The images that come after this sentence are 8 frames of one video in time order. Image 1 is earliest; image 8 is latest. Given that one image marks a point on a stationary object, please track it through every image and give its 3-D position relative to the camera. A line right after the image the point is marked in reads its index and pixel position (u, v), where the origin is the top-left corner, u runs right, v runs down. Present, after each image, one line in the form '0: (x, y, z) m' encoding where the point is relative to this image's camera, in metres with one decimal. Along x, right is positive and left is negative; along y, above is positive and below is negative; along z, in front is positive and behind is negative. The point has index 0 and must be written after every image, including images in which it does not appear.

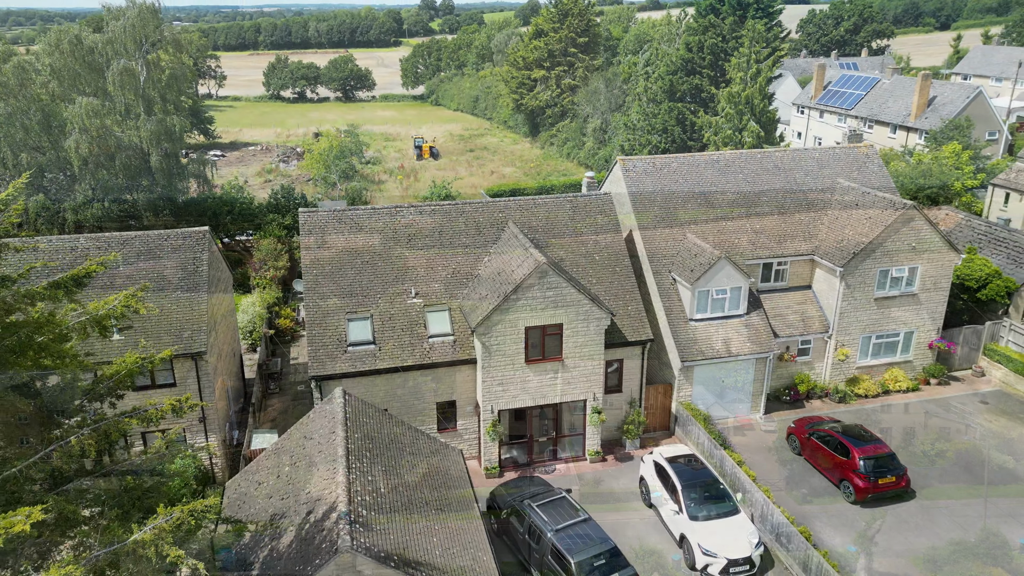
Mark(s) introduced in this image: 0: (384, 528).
0: (-2.7, -5.2, +15.8) m
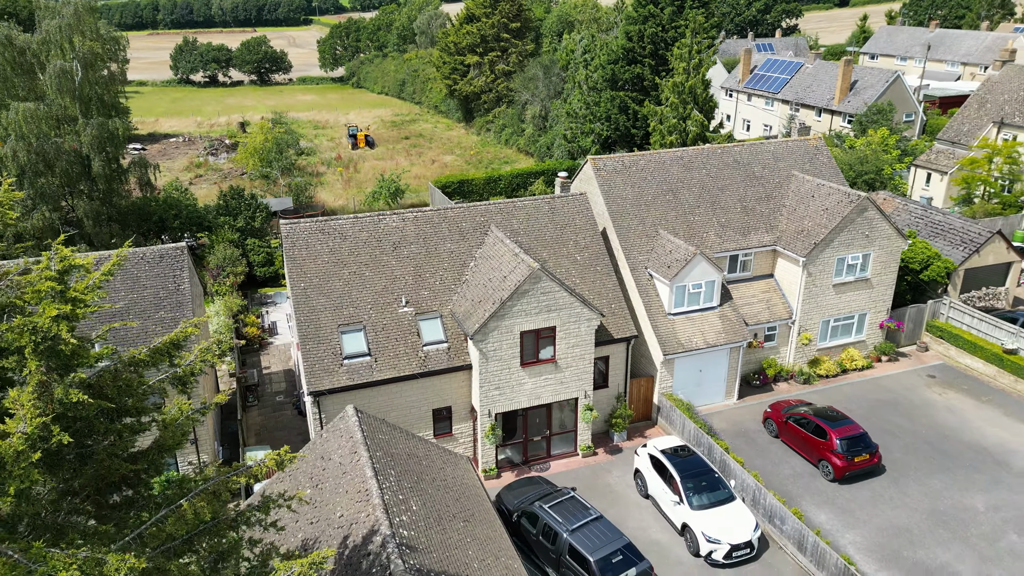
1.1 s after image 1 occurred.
0: (-1.9, -5.7, +16.1) m
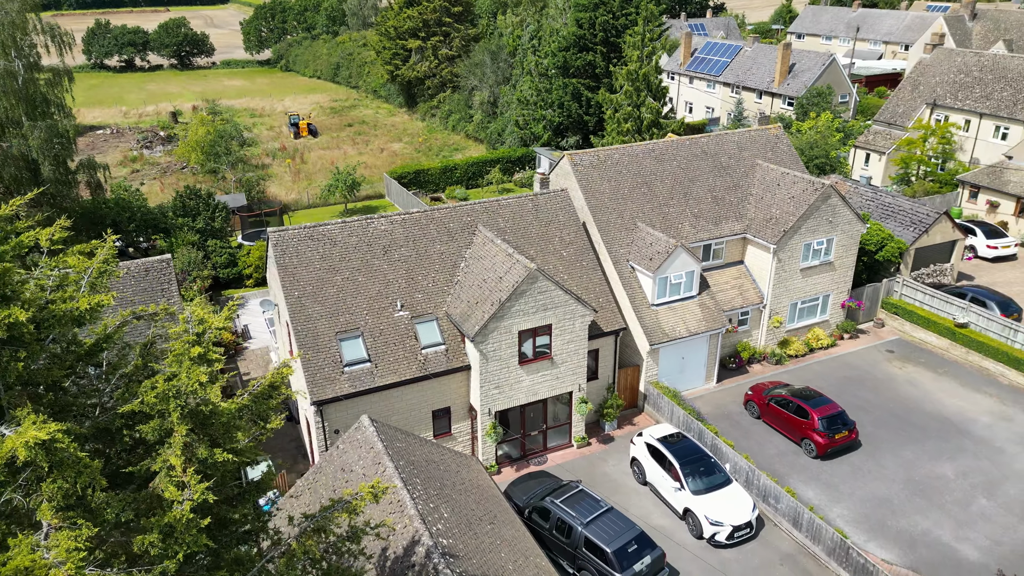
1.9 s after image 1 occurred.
0: (-1.0, -6.0, +16.6) m
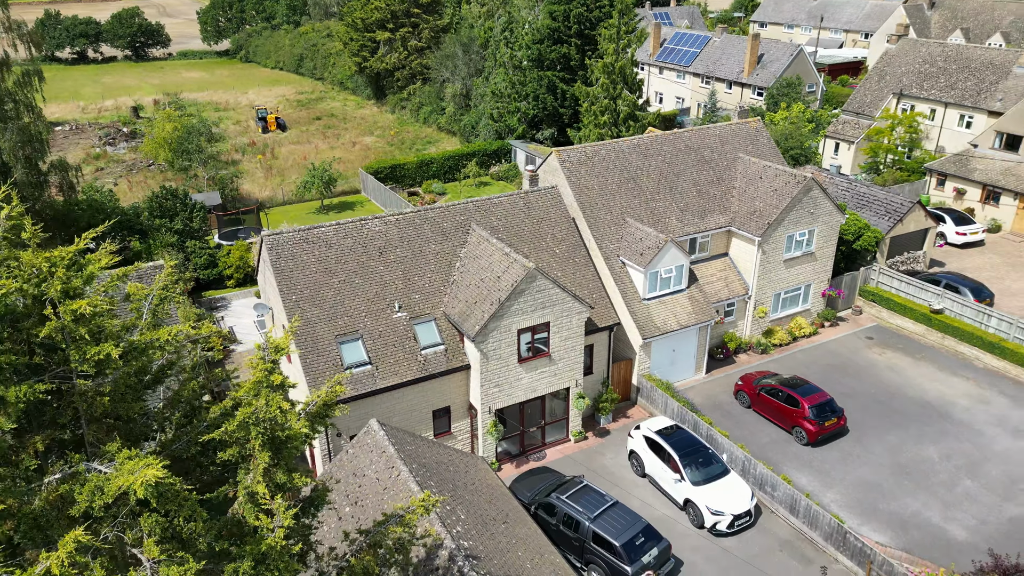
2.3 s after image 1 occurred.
0: (-0.6, -6.1, +16.8) m
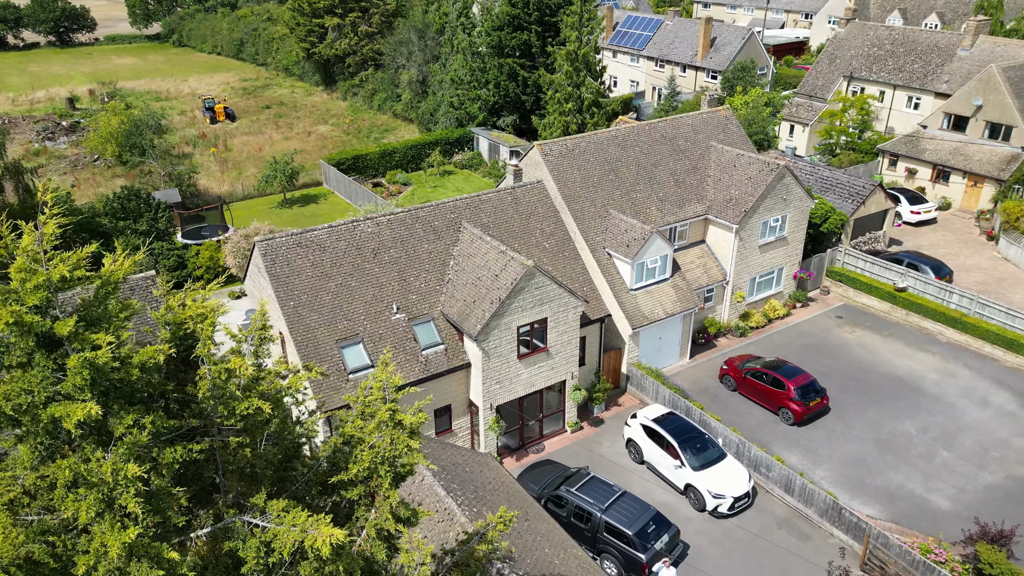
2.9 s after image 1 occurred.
0: (+0.2, -6.2, +17.2) m
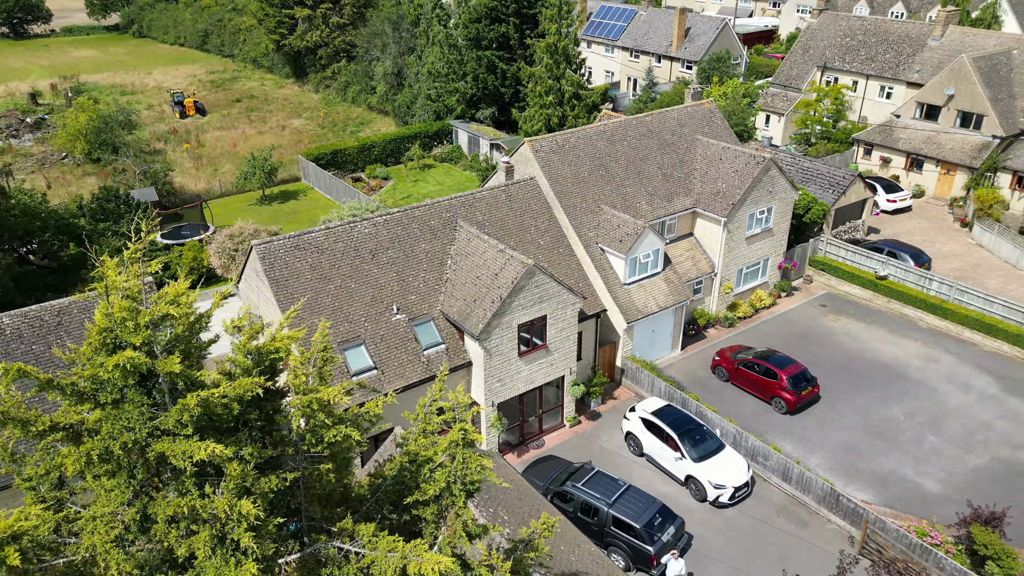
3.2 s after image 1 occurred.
0: (+0.6, -6.3, +17.5) m
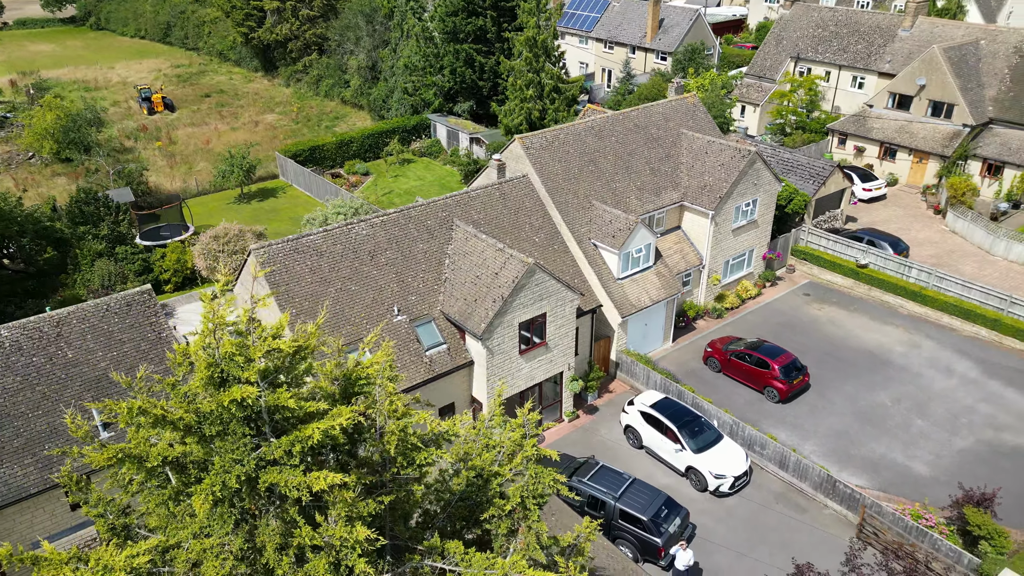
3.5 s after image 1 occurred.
0: (+1.1, -6.4, +17.8) m
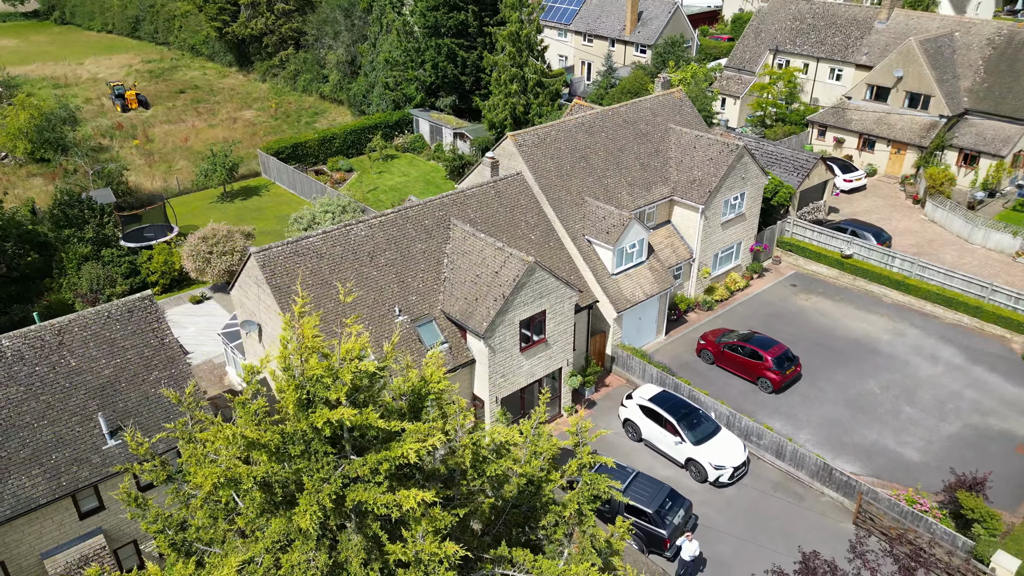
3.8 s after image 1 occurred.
0: (+1.5, -6.4, +18.2) m
